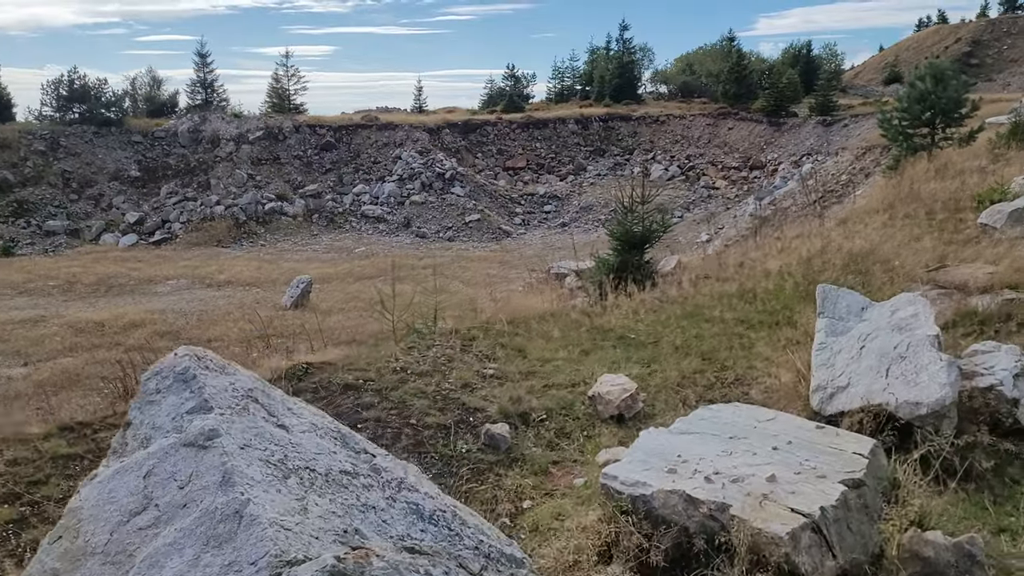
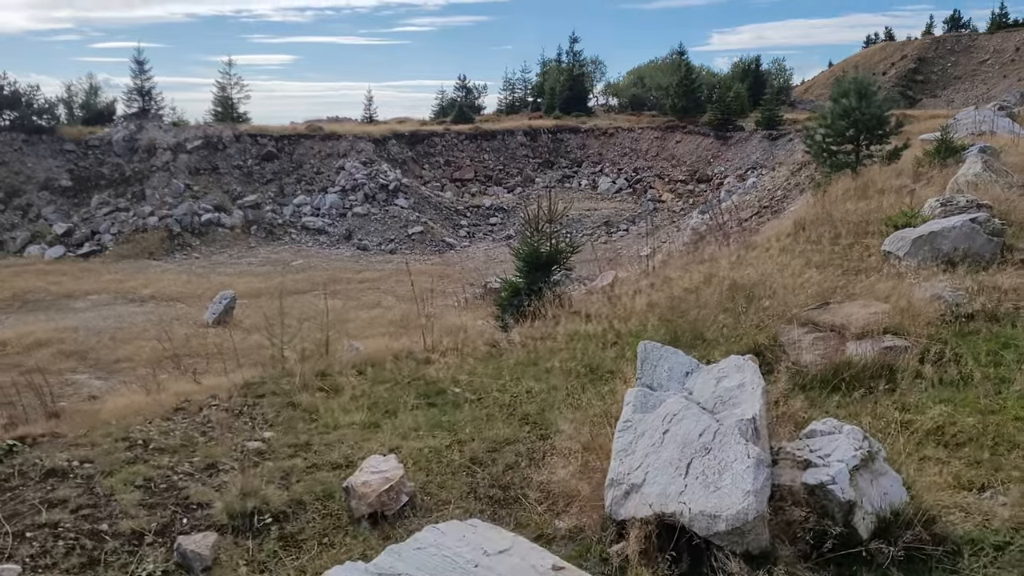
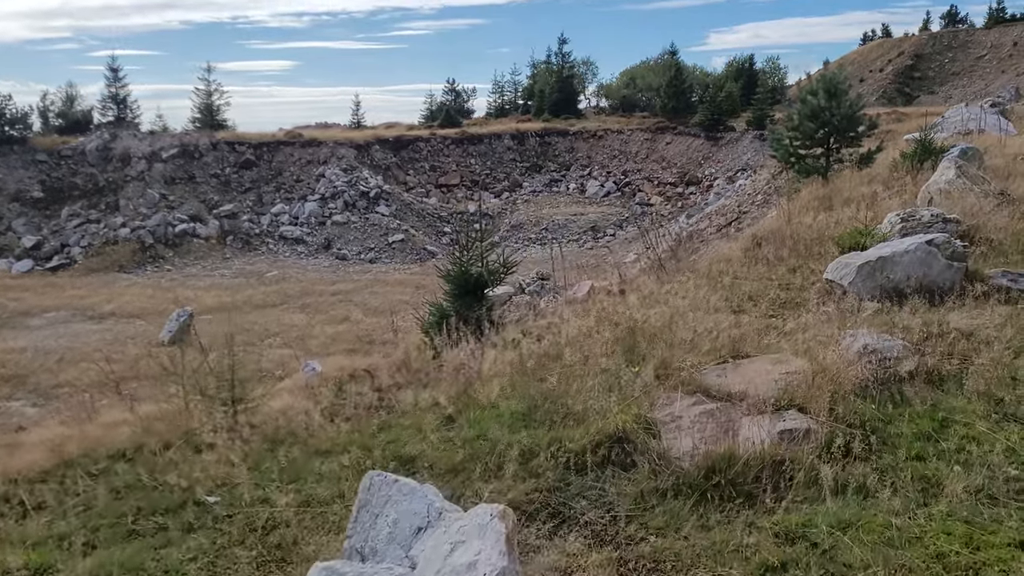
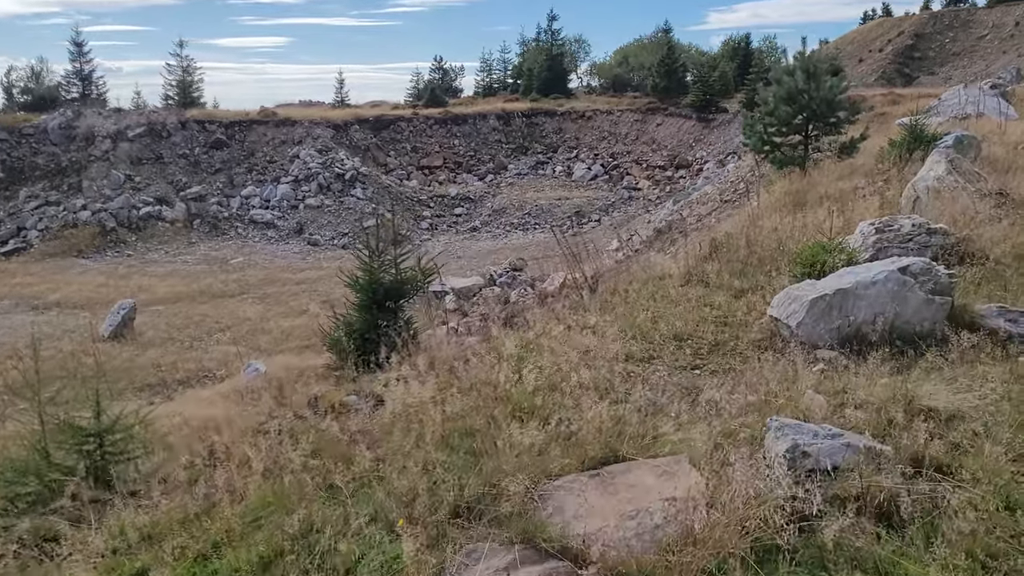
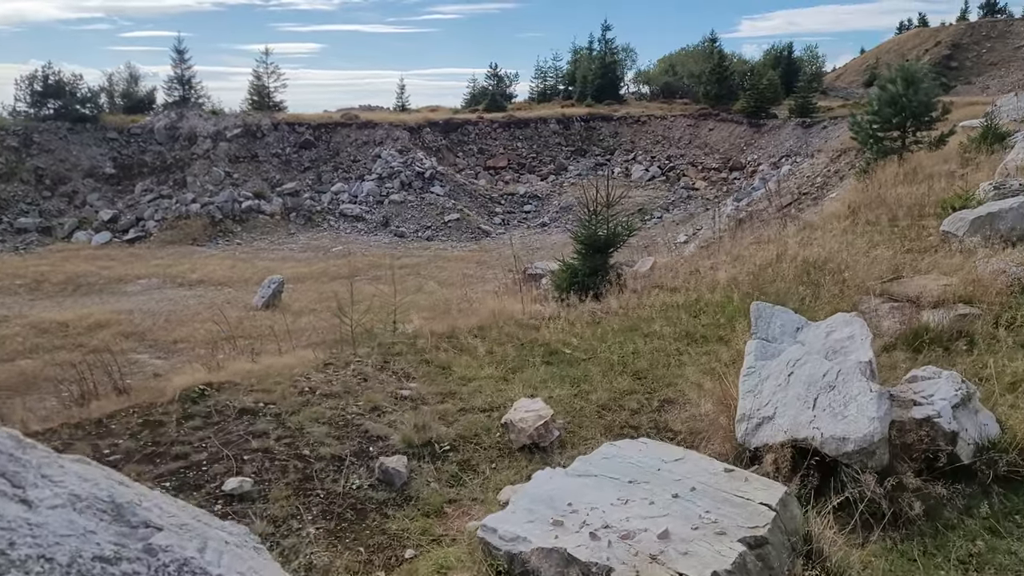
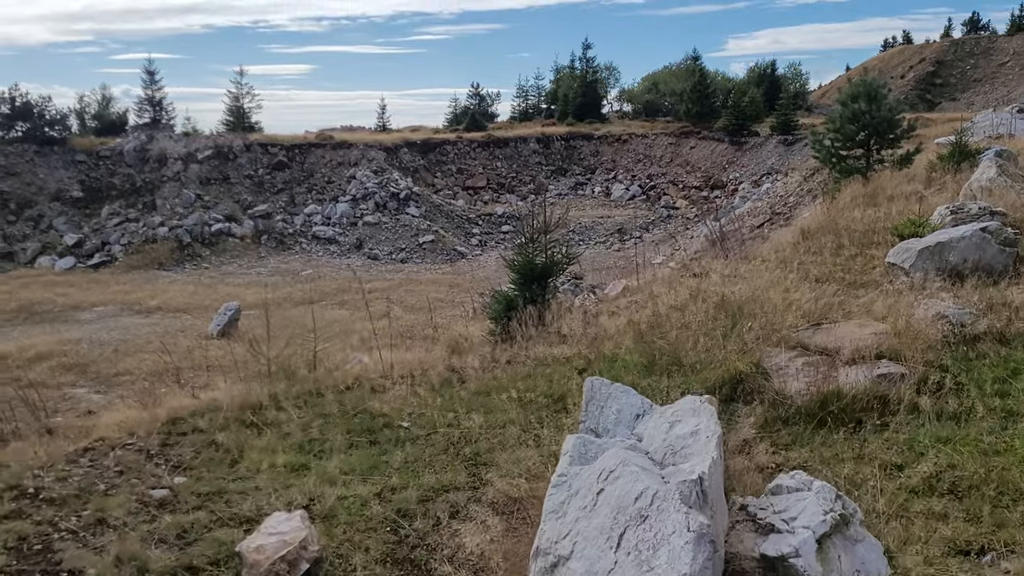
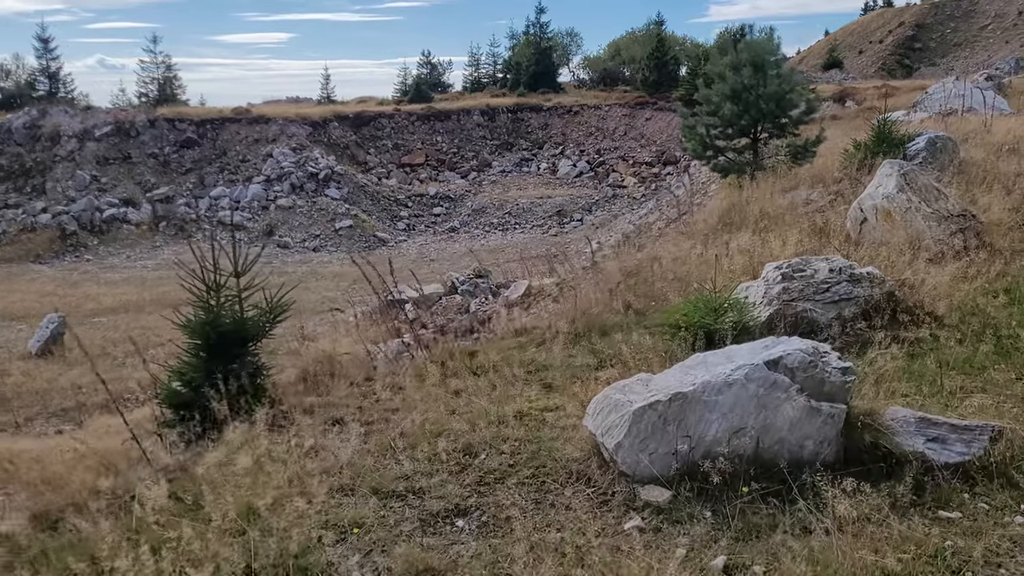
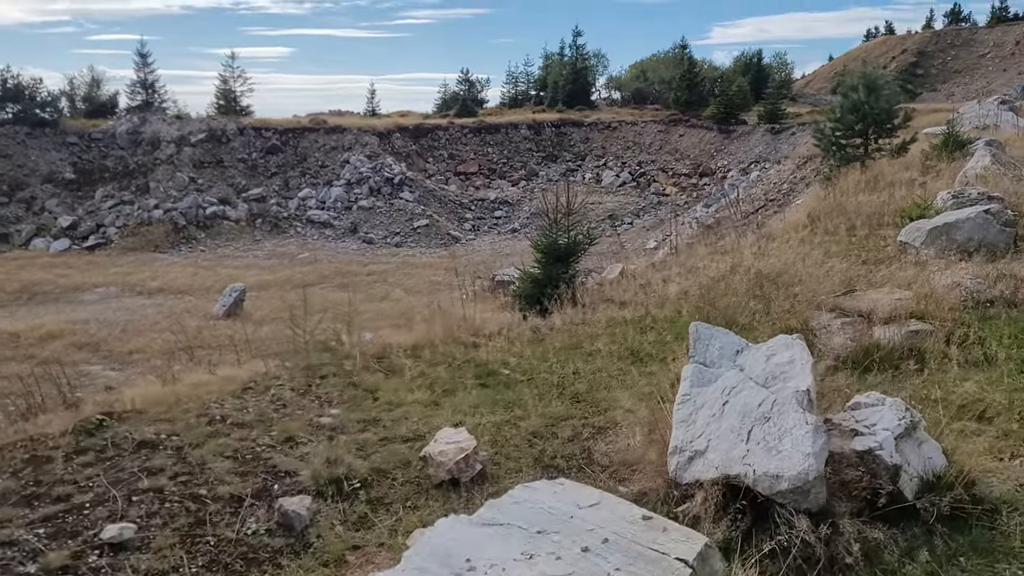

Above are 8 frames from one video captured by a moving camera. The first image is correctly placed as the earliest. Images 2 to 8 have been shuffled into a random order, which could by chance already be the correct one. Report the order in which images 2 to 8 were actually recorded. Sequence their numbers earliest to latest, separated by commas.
5, 8, 2, 6, 3, 4, 7
